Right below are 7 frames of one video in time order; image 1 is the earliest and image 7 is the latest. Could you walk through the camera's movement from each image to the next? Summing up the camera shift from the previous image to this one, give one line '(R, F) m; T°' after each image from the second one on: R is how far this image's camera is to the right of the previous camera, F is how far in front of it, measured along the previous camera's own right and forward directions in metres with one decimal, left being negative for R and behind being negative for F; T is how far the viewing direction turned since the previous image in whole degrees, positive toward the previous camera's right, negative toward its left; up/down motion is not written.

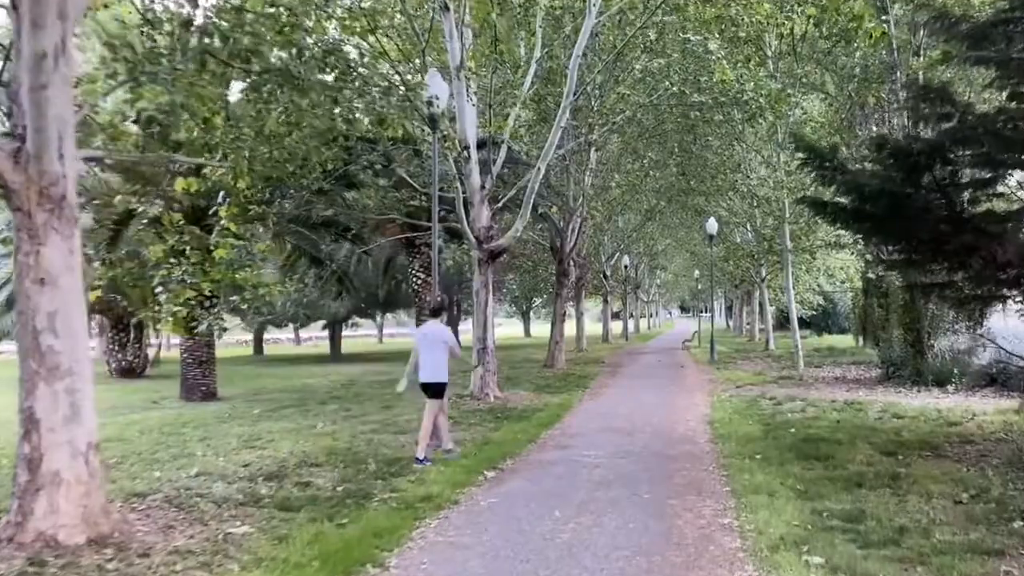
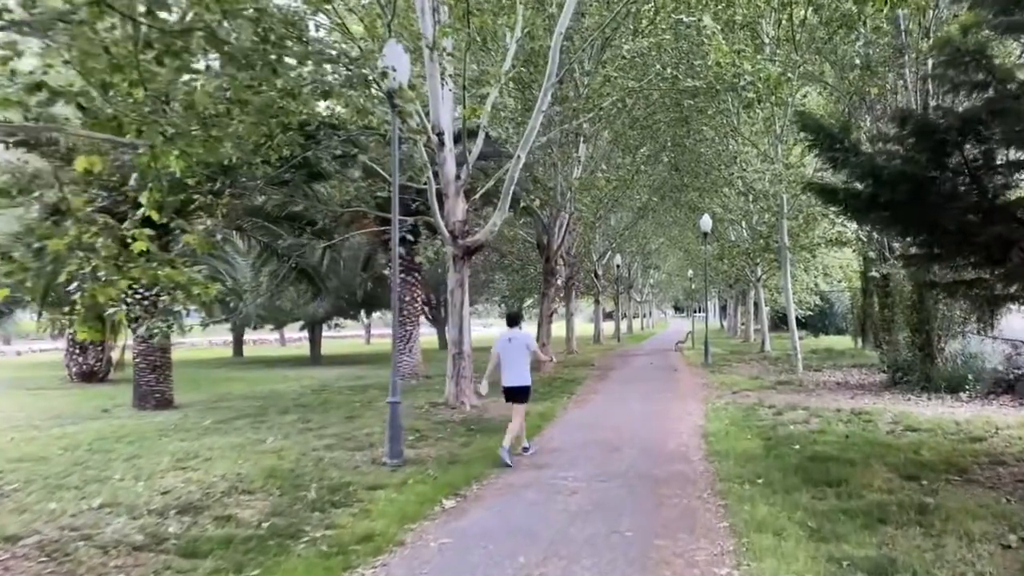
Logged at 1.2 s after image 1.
(+0.3, +1.3) m; 0°
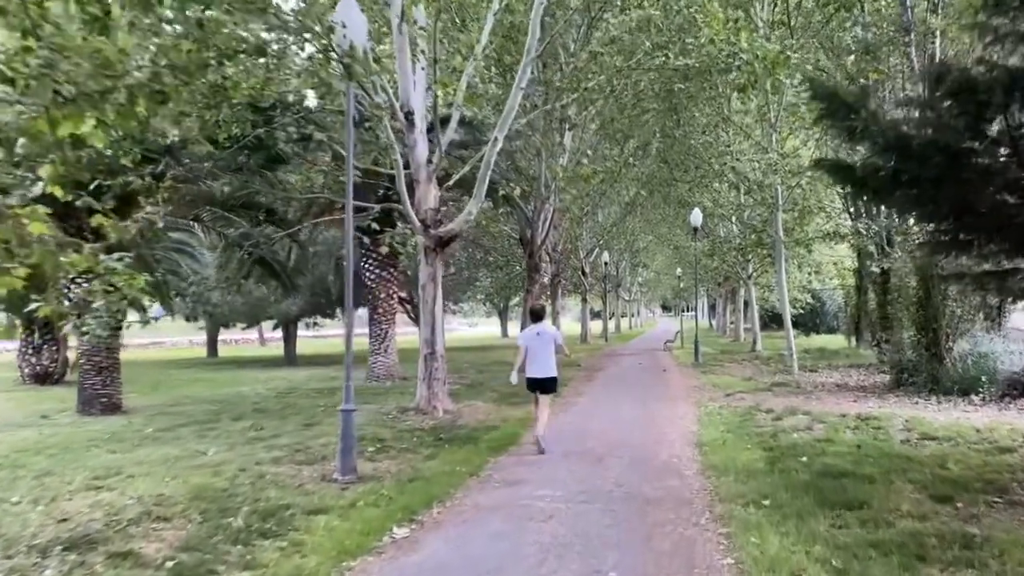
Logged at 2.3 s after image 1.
(+0.2, +1.2) m; +1°
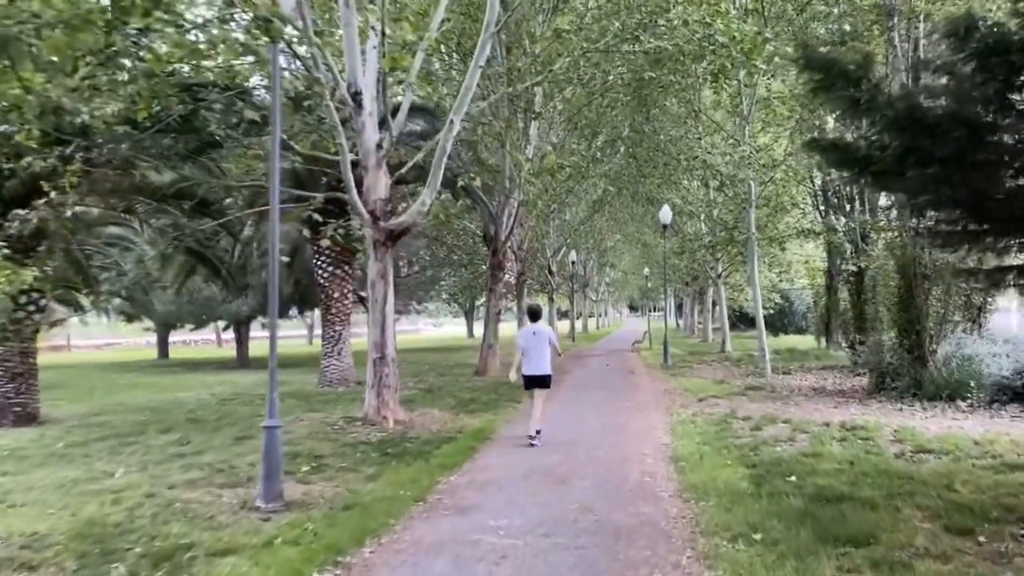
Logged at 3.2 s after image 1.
(+0.2, +1.1) m; +2°
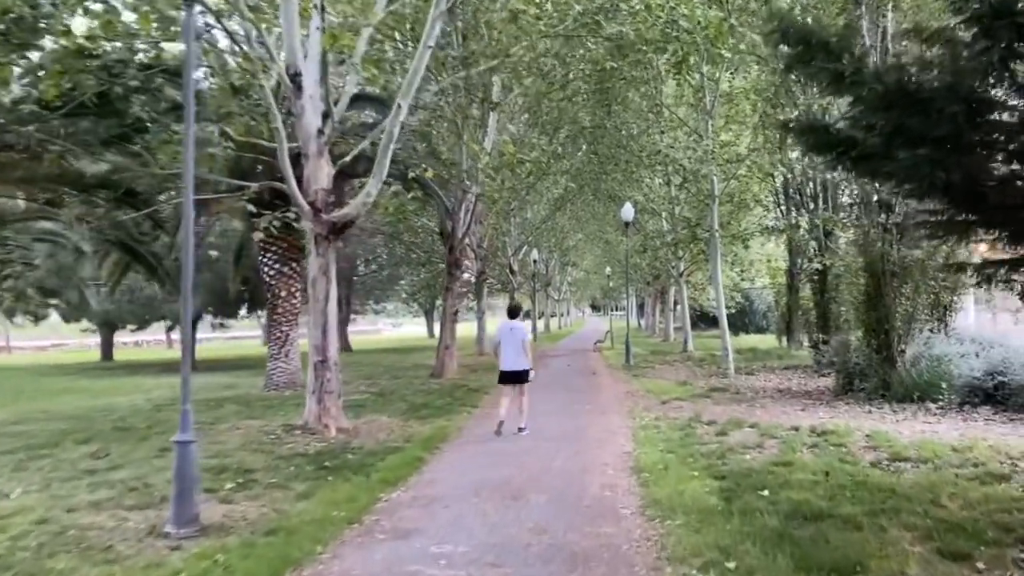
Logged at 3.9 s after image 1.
(+0.1, +0.8) m; +3°
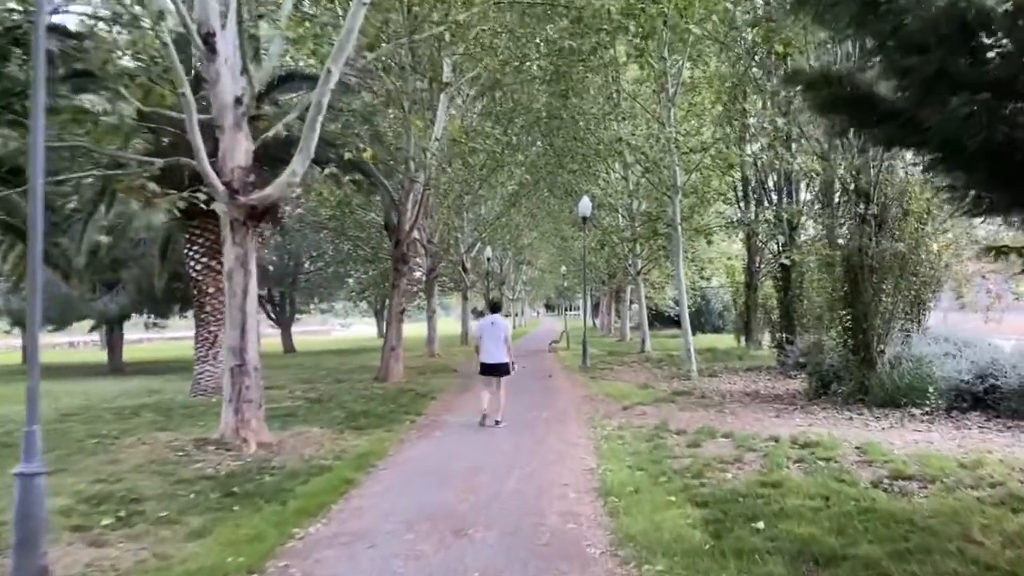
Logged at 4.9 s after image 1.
(+0.1, +1.3) m; +3°
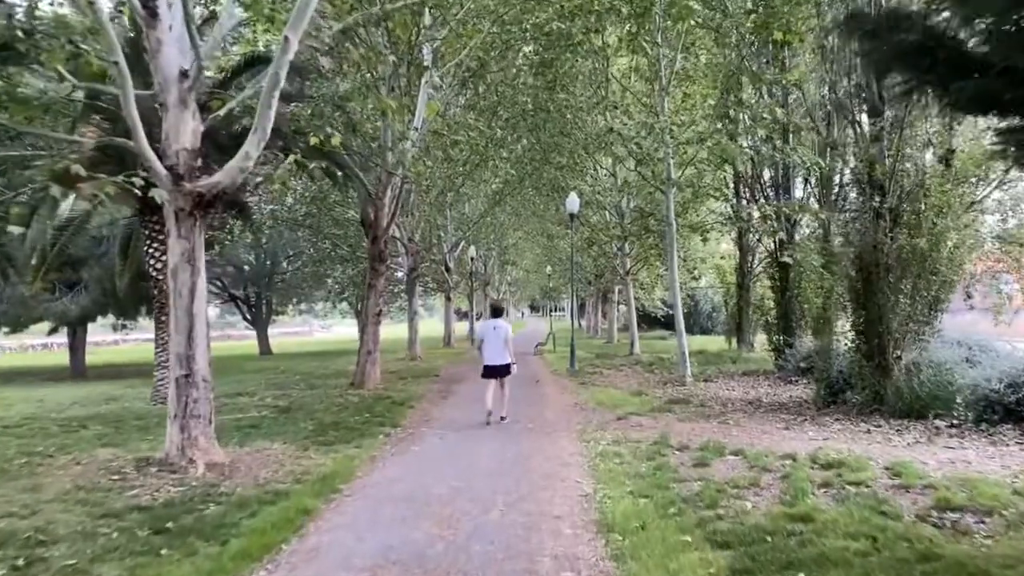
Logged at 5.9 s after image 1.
(0.0, +1.1) m; +1°
